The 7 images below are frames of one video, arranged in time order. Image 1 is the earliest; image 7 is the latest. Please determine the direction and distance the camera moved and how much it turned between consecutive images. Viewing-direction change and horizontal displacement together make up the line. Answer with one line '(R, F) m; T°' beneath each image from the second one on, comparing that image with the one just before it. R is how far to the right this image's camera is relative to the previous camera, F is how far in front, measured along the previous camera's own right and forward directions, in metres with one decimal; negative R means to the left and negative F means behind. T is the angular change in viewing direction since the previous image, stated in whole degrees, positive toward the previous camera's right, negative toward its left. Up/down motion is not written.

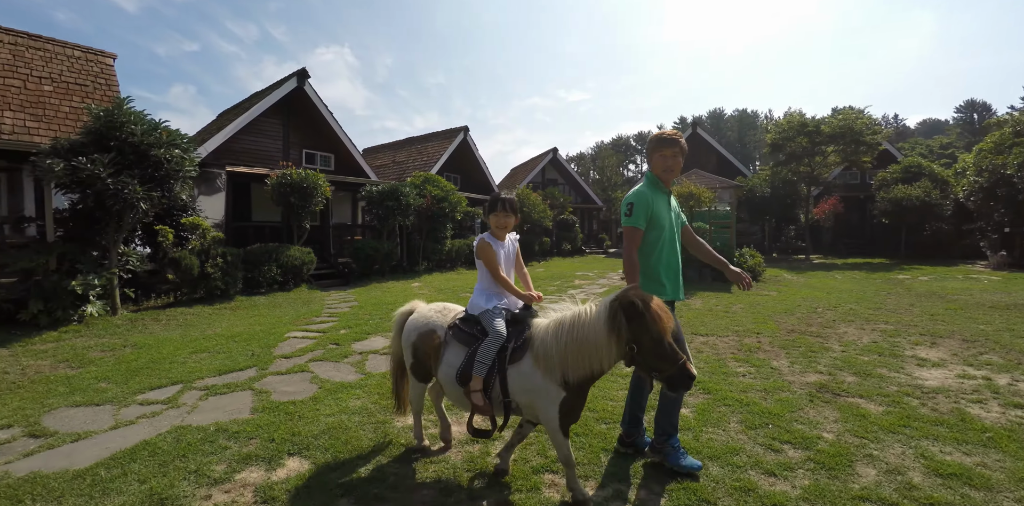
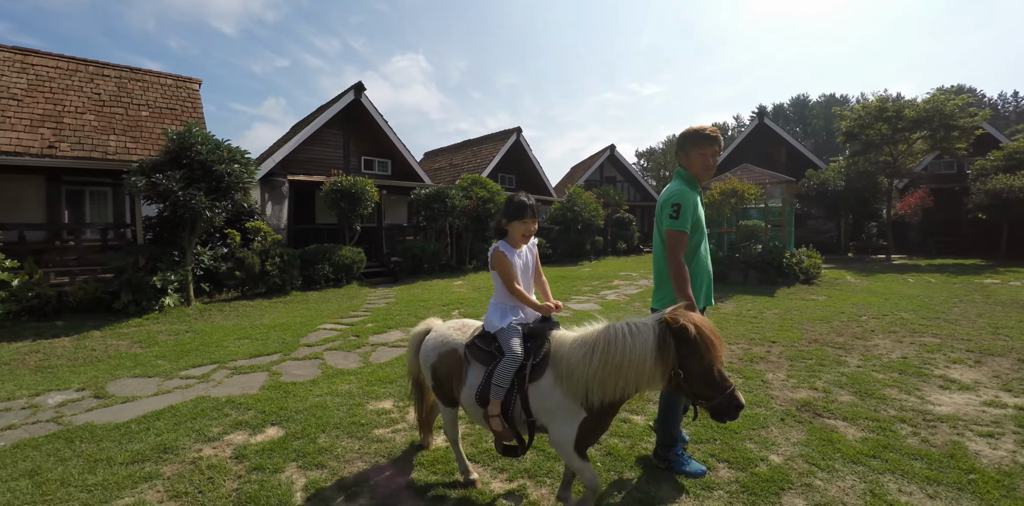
(+0.7, -0.2) m; -9°
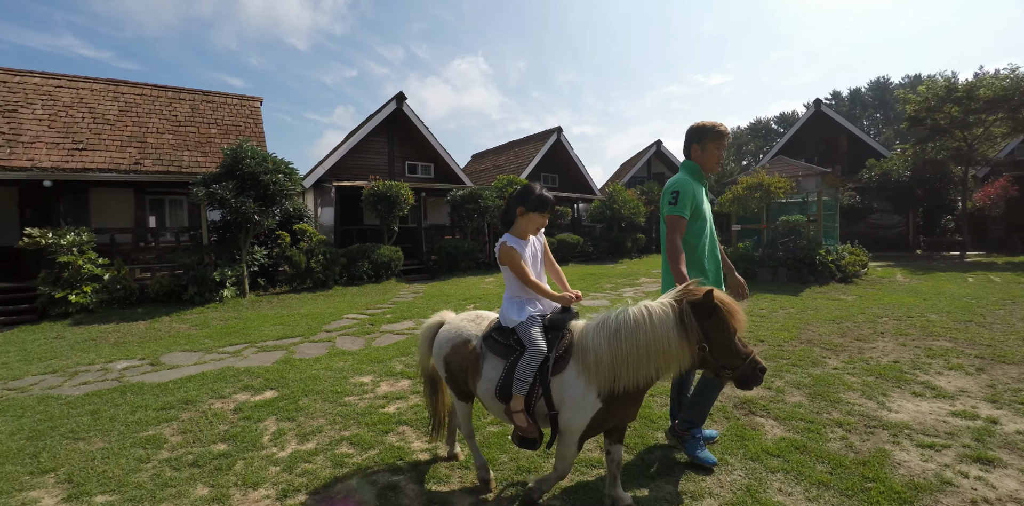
(+0.8, -0.4) m; -7°
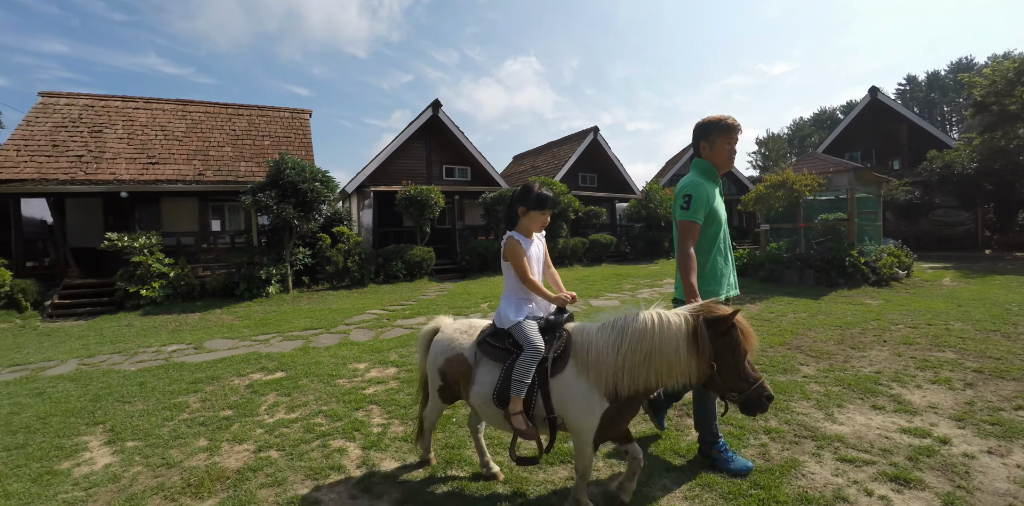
(+0.7, -0.3) m; -7°
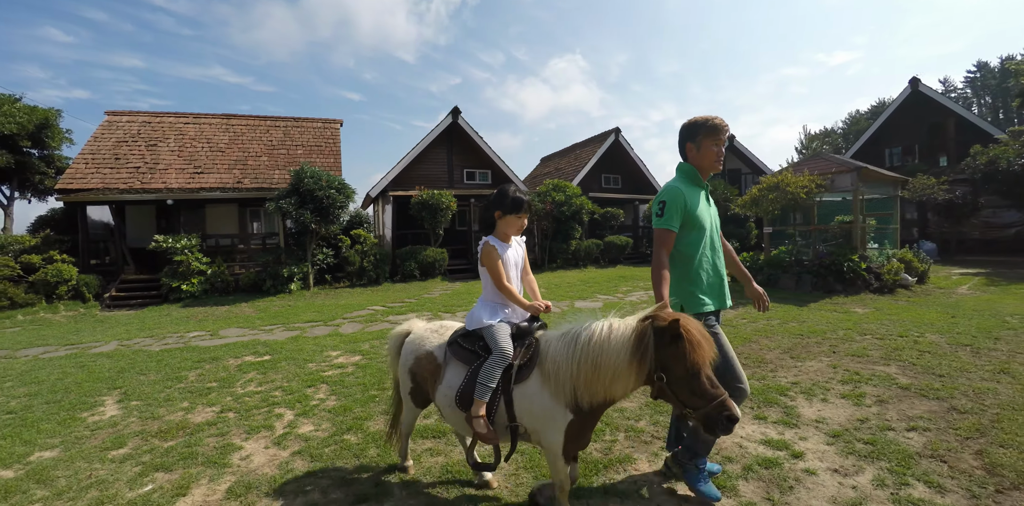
(+1.0, -0.5) m; -6°
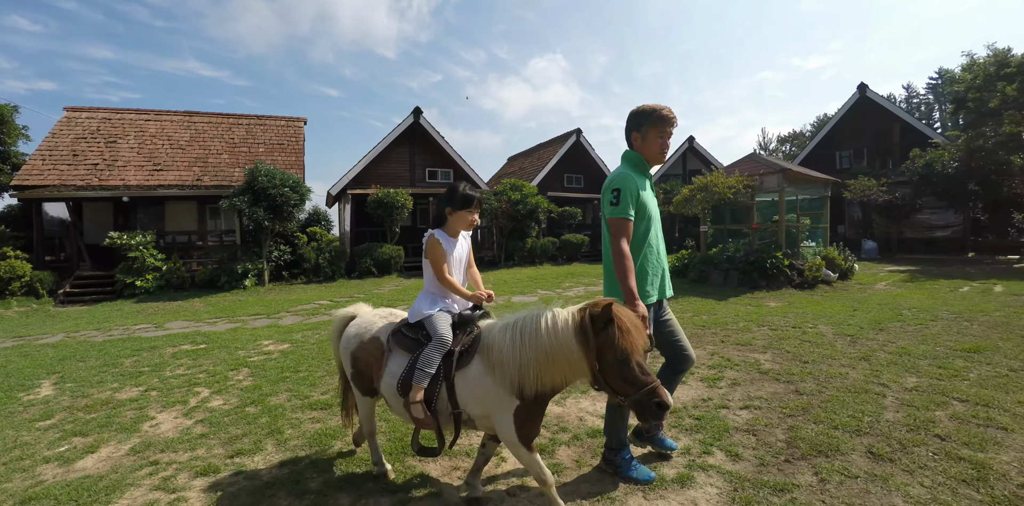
(+0.8, -0.5) m; +2°
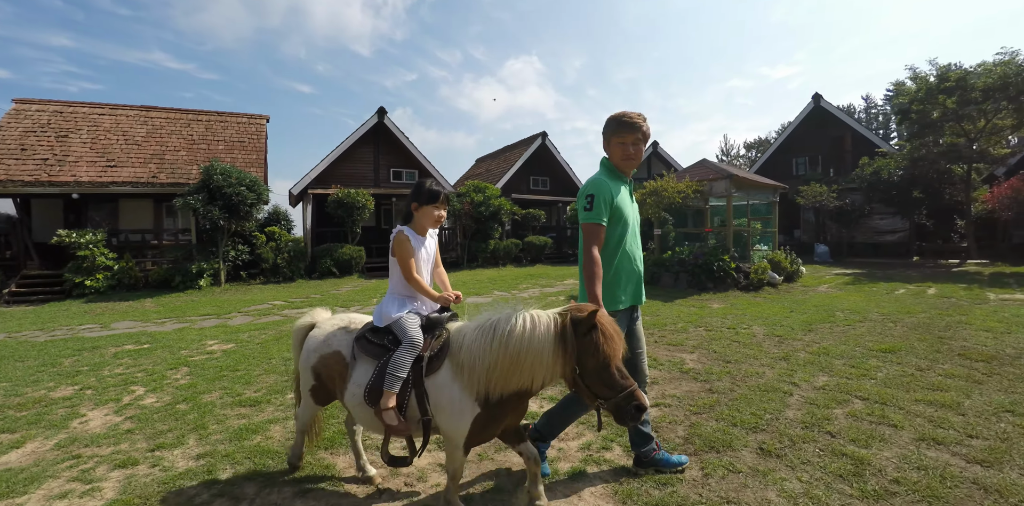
(+0.4, -0.3) m; +3°
